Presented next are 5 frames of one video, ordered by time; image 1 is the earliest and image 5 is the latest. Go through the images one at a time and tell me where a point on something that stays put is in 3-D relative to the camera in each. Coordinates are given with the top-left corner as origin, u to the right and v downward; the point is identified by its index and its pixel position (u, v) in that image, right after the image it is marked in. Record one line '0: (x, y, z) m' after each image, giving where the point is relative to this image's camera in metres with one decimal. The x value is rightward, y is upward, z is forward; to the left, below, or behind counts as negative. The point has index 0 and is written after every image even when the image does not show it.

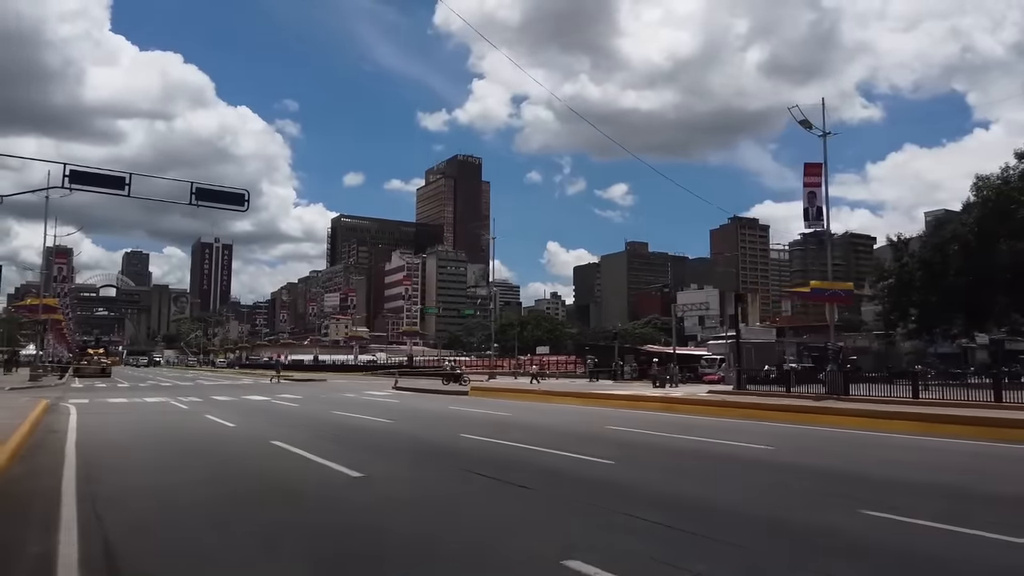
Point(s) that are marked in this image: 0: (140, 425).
0: (-8.6, -3.5, +17.6) m
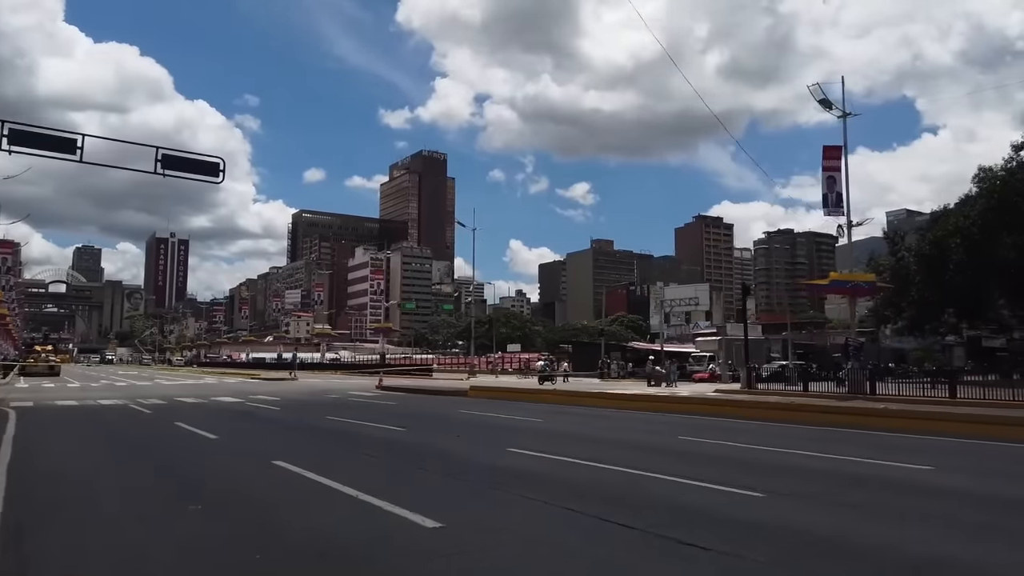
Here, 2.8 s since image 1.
0: (-8.8, -3.2, +16.0) m
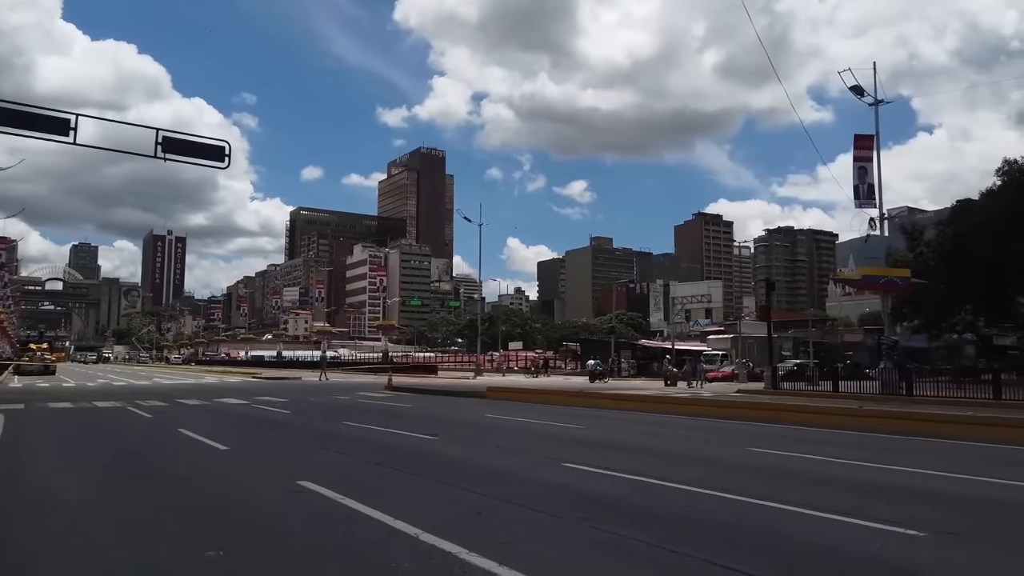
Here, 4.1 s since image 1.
0: (-8.6, -3.2, +15.4) m
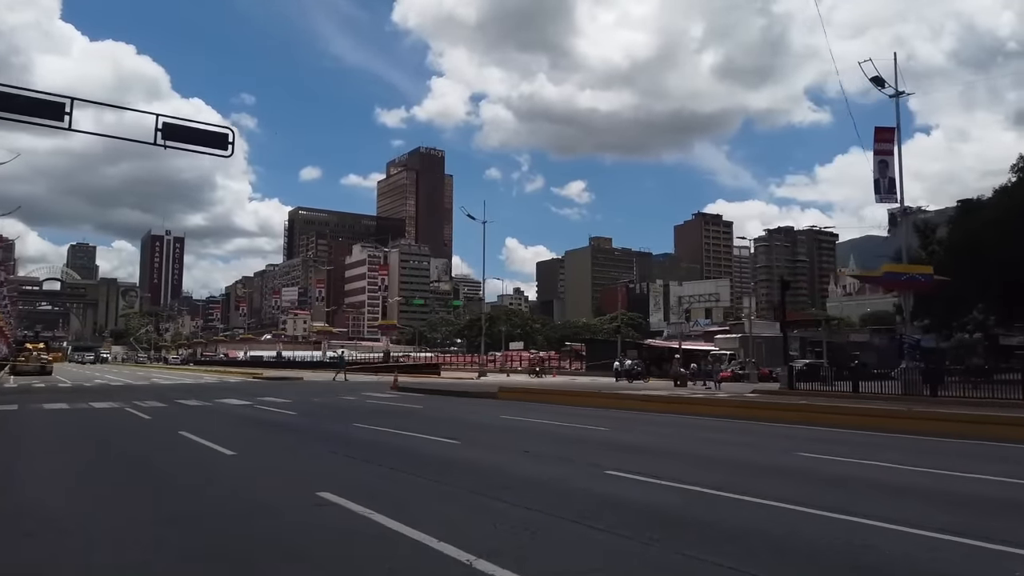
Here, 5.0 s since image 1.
0: (-8.4, -3.1, +15.0) m
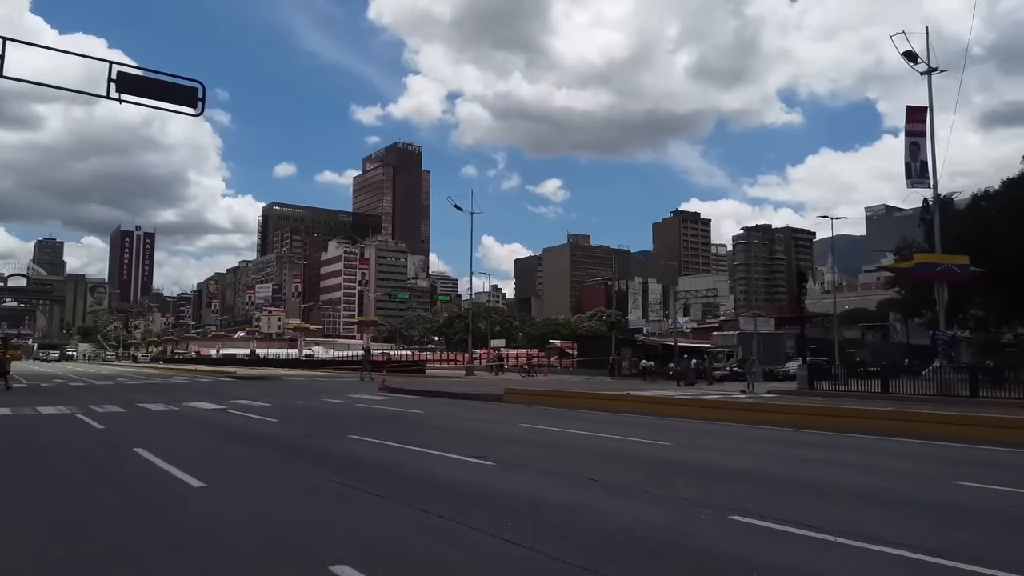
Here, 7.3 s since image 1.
0: (-8.5, -2.9, +13.7) m
